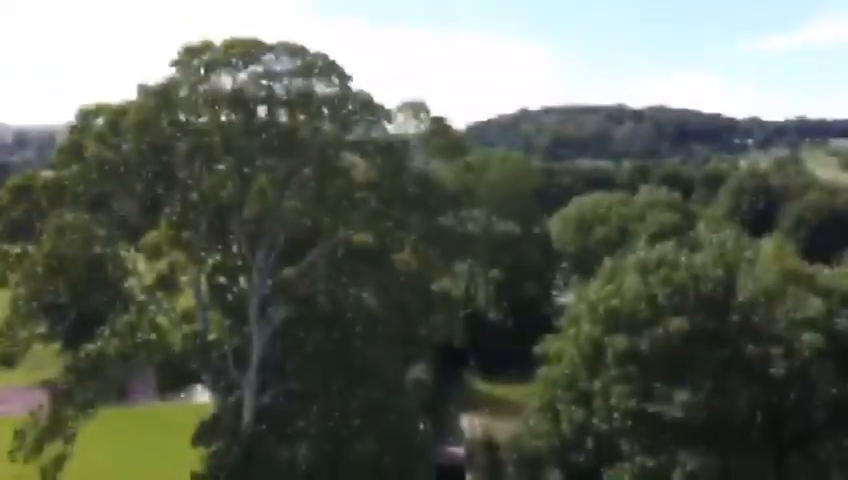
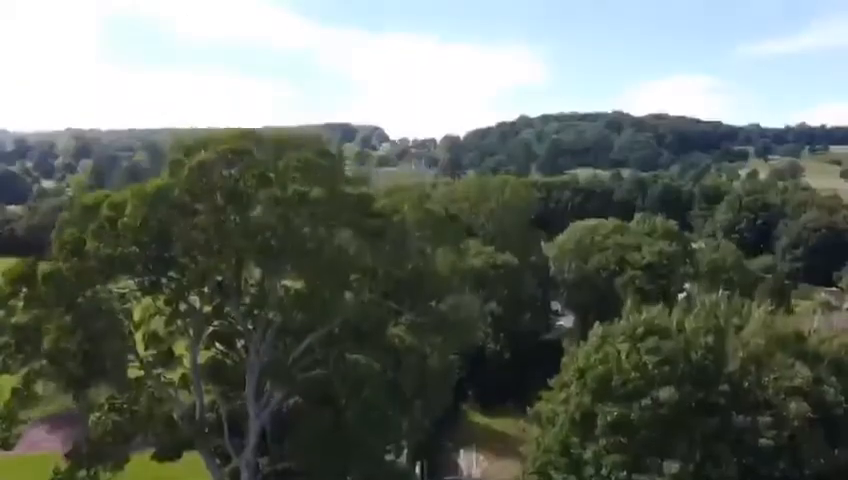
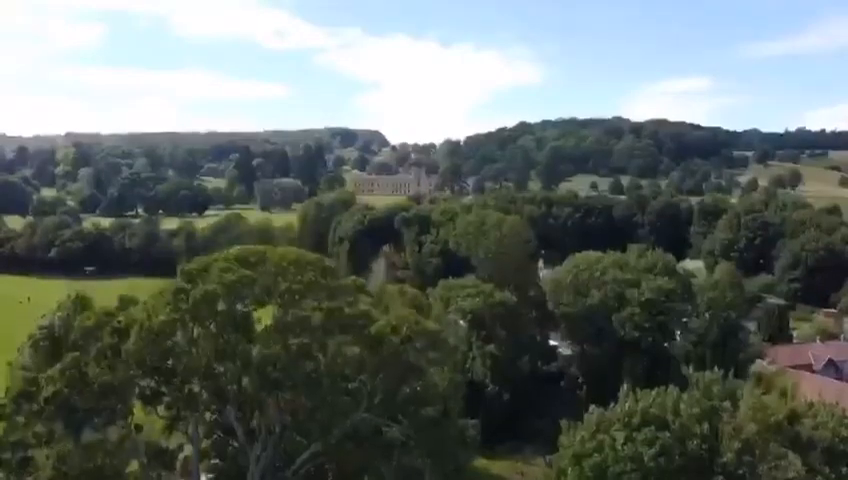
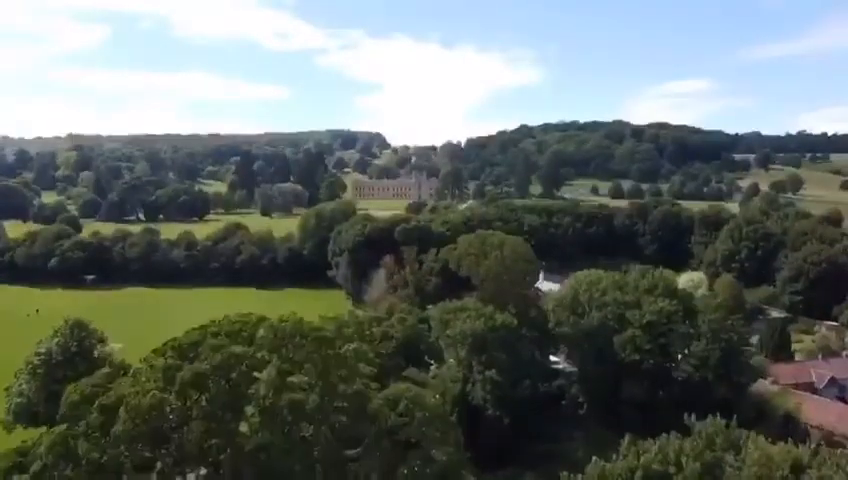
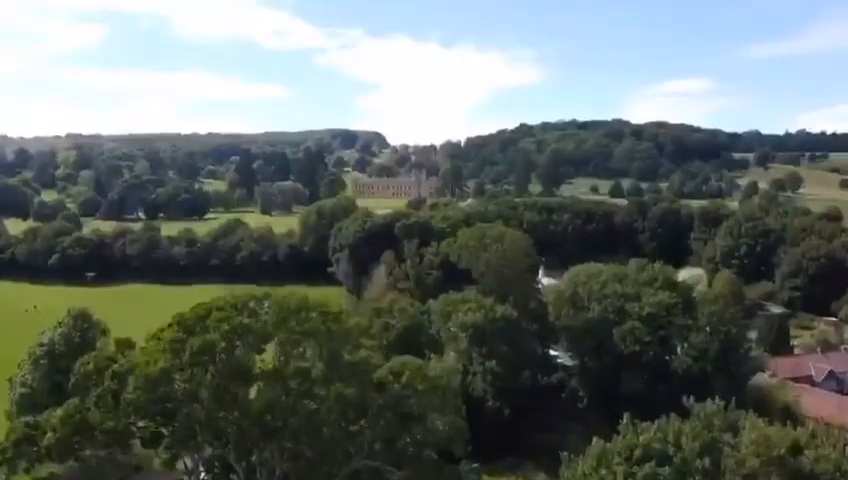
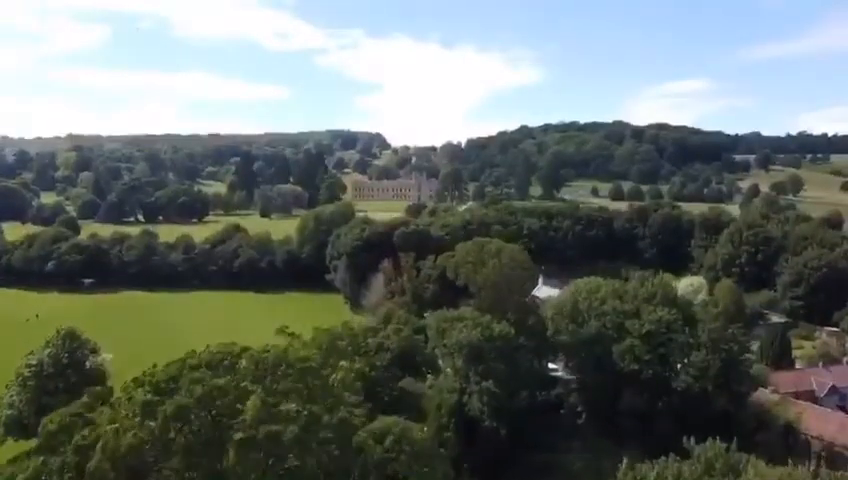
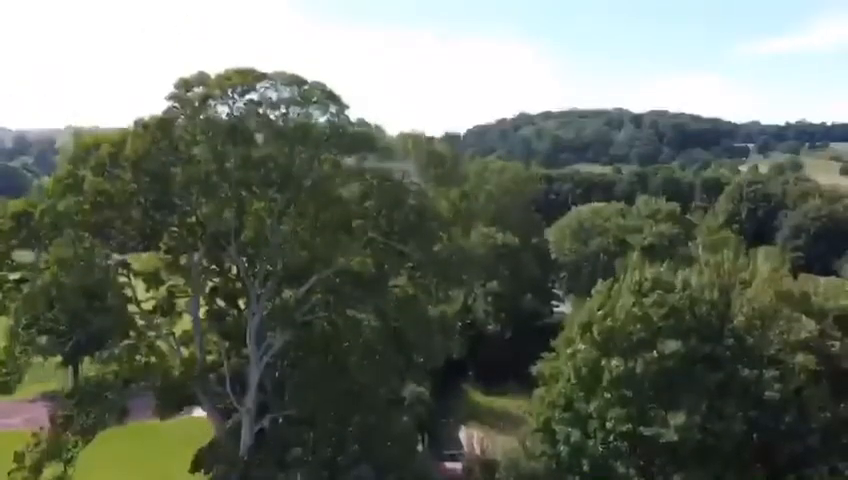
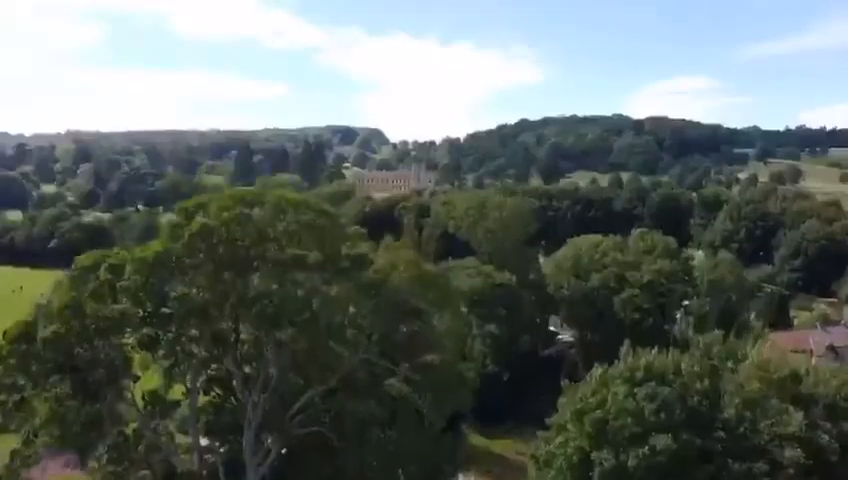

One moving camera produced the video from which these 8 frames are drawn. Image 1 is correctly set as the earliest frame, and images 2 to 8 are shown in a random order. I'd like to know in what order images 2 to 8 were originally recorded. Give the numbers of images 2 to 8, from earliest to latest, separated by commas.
7, 2, 8, 3, 5, 4, 6
